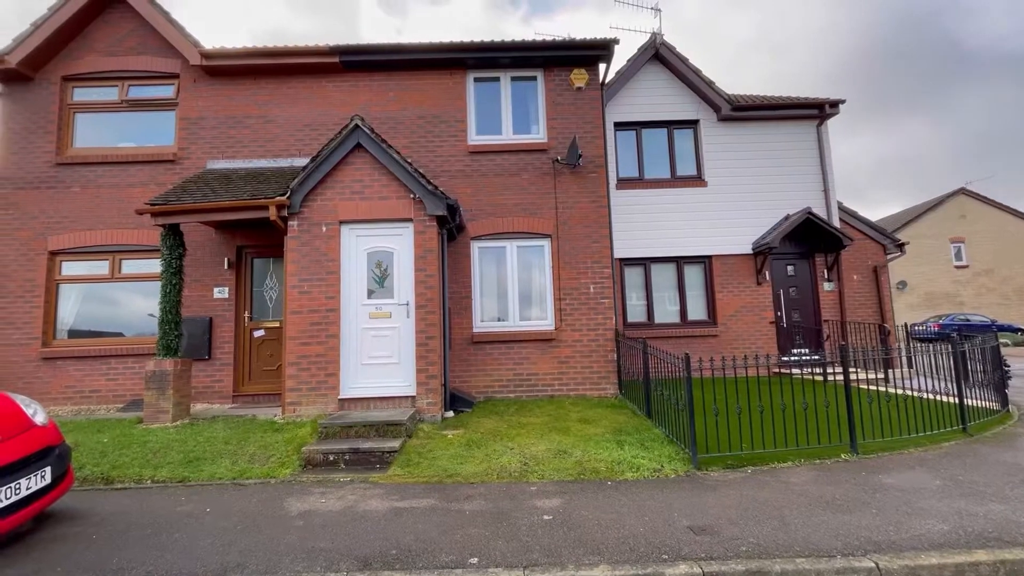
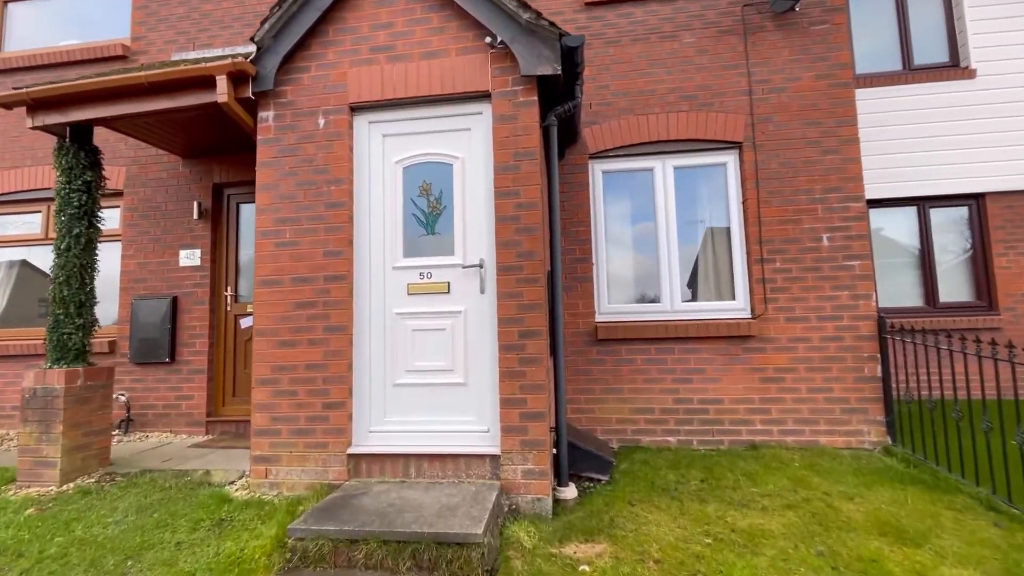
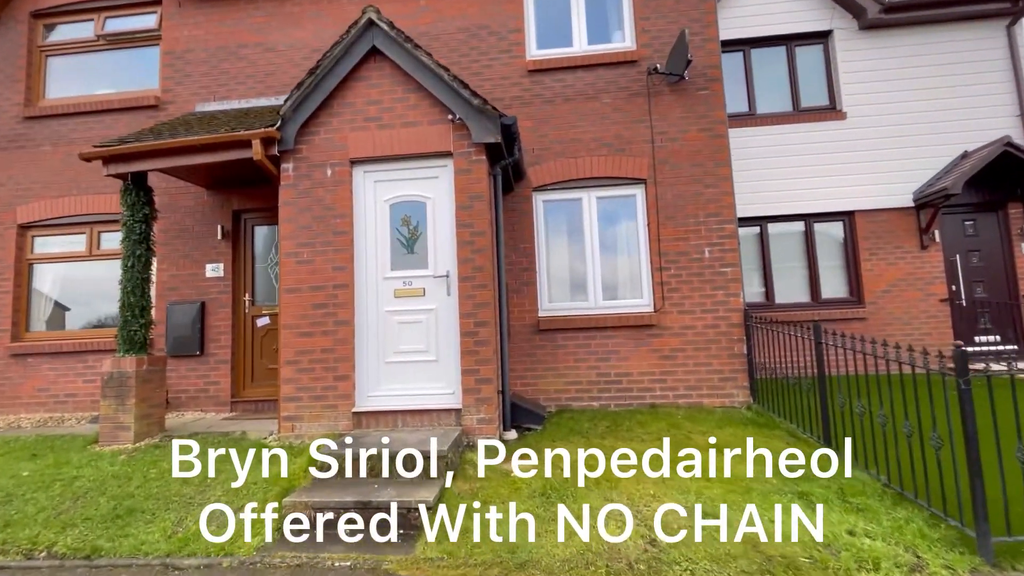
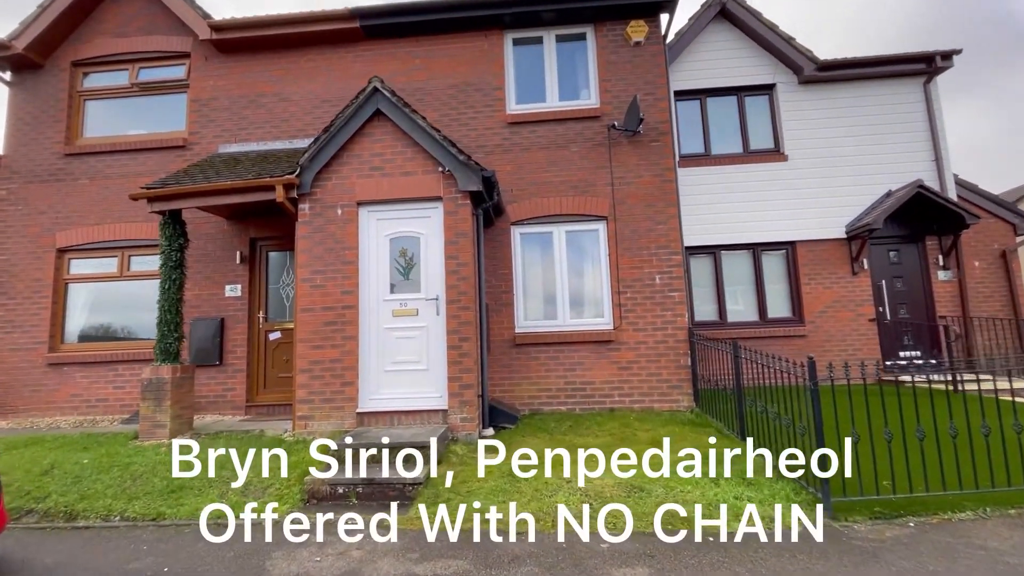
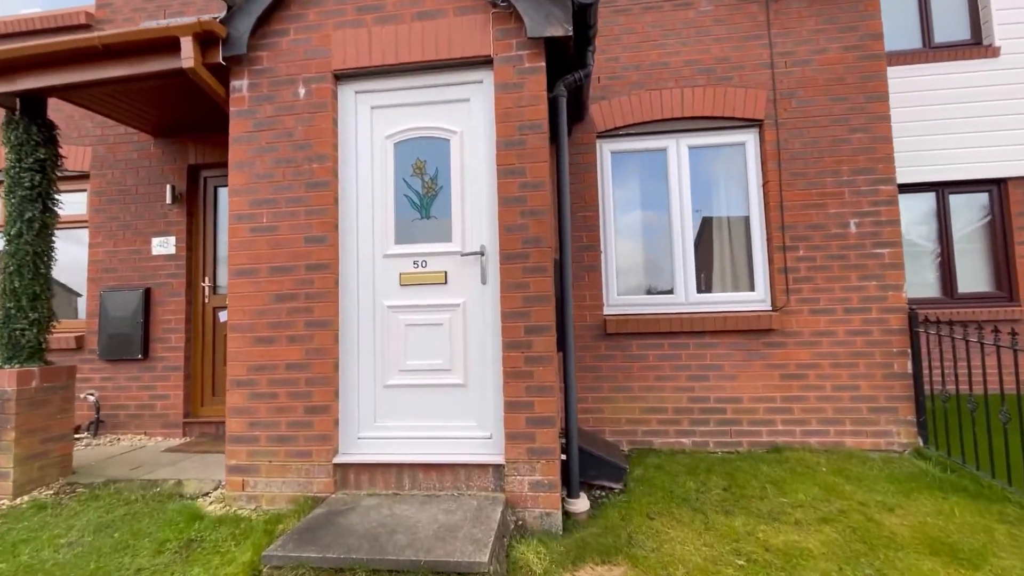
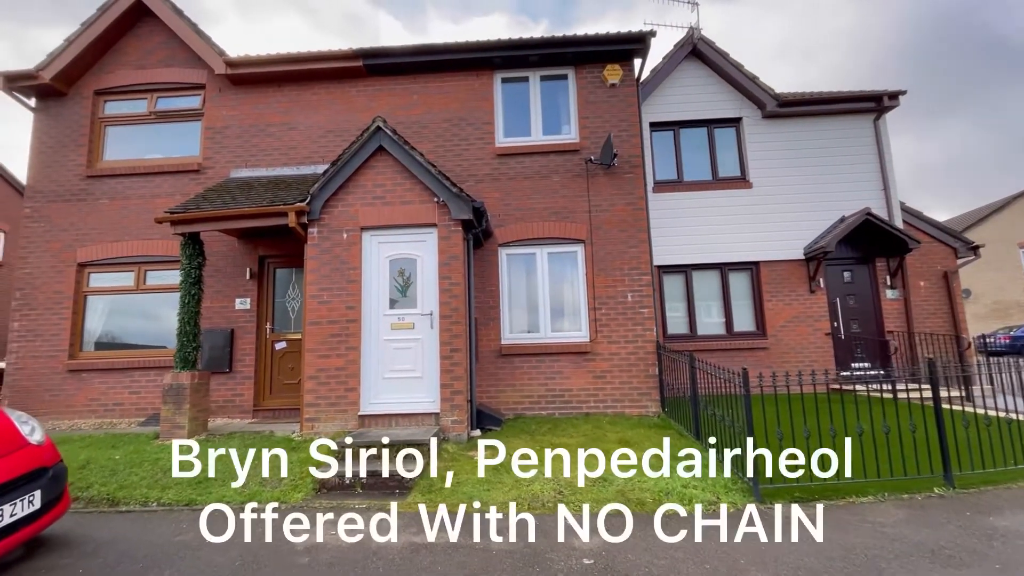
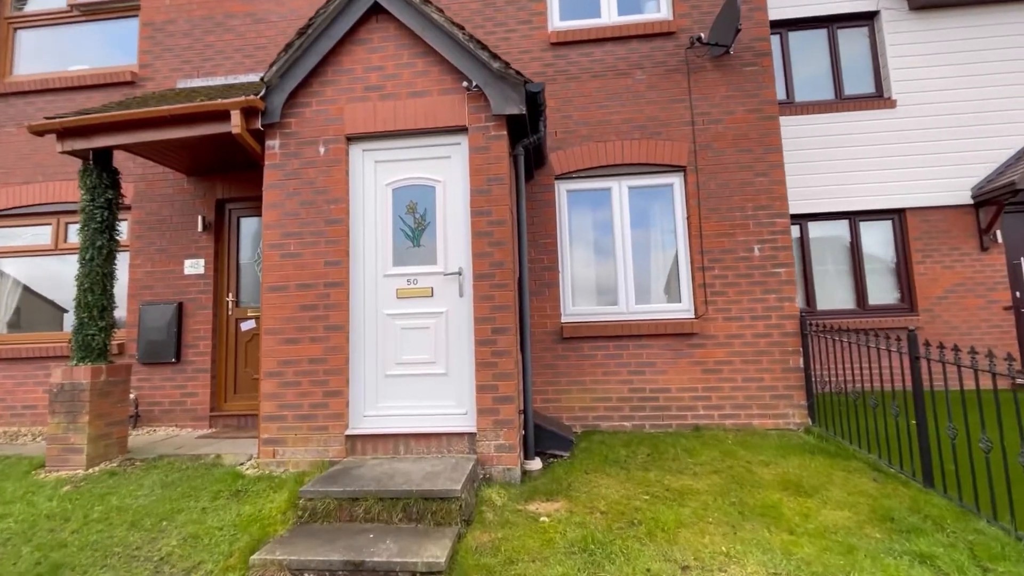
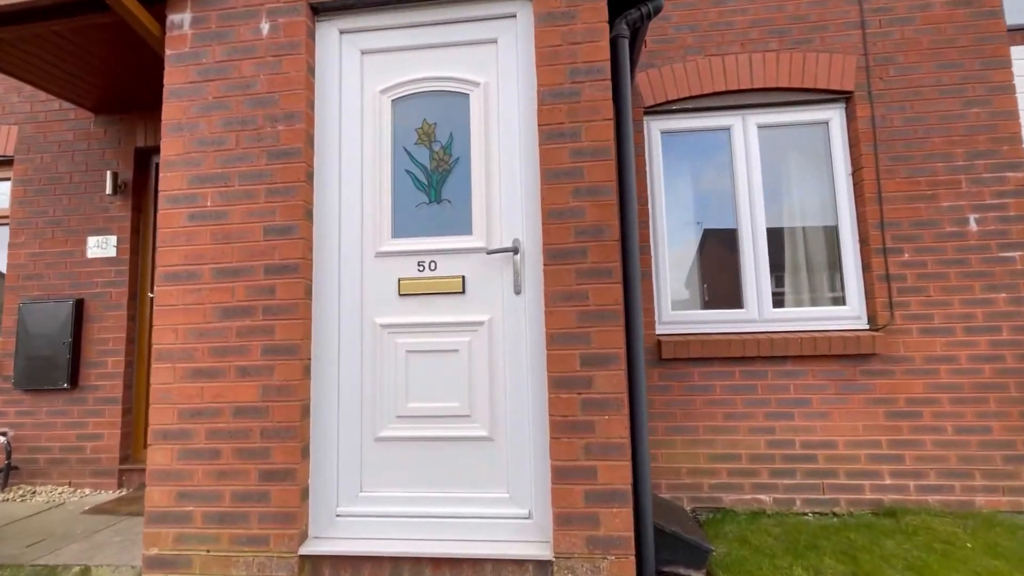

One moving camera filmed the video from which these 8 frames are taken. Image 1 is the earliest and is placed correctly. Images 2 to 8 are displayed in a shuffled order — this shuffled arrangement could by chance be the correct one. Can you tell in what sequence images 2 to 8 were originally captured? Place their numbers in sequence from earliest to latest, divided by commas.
6, 4, 3, 7, 2, 5, 8
